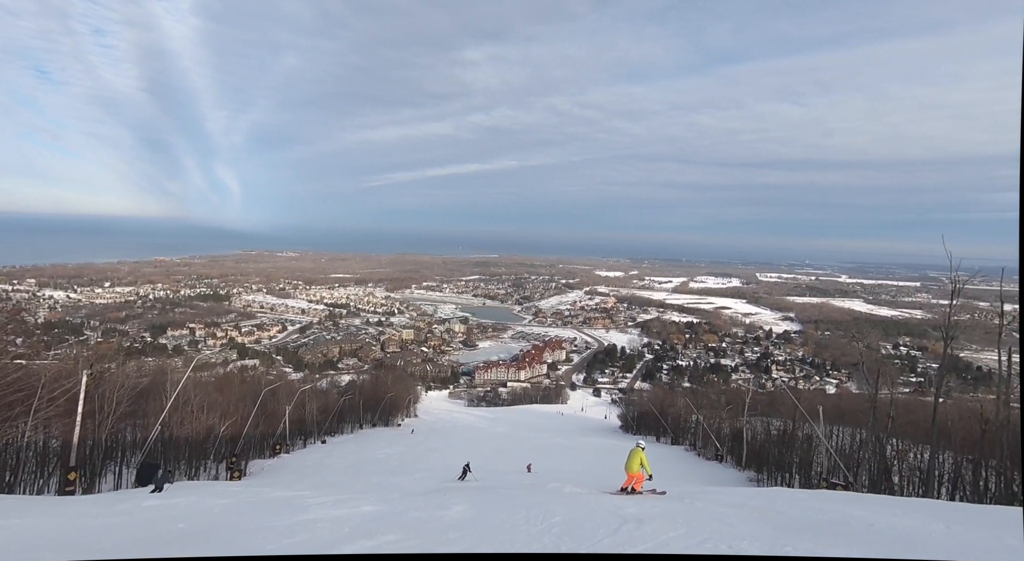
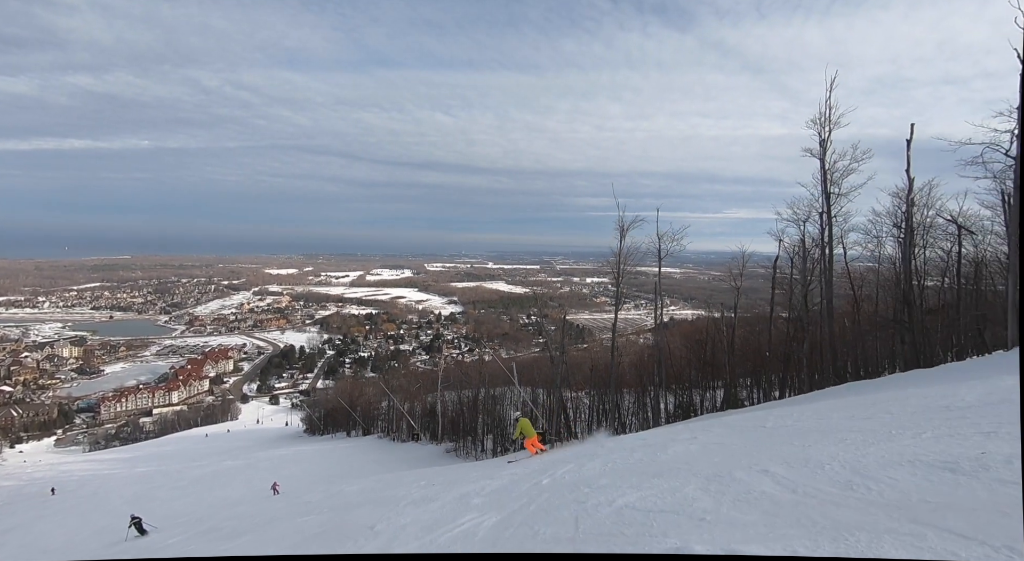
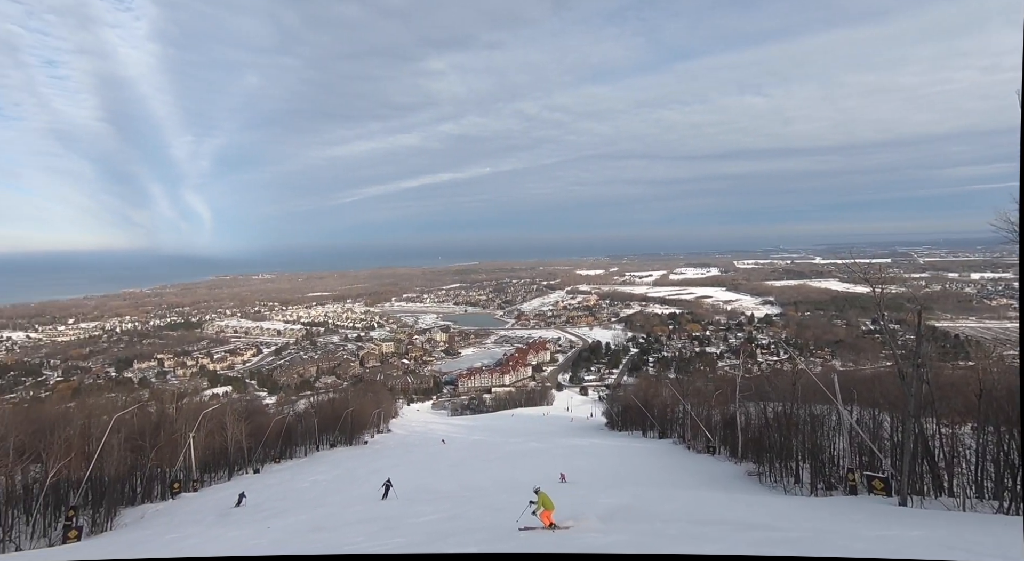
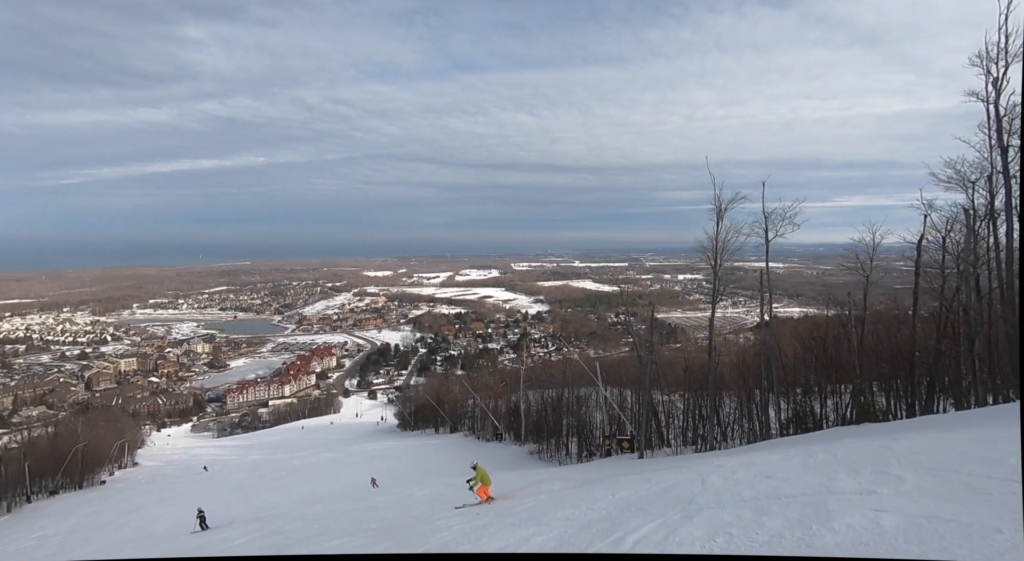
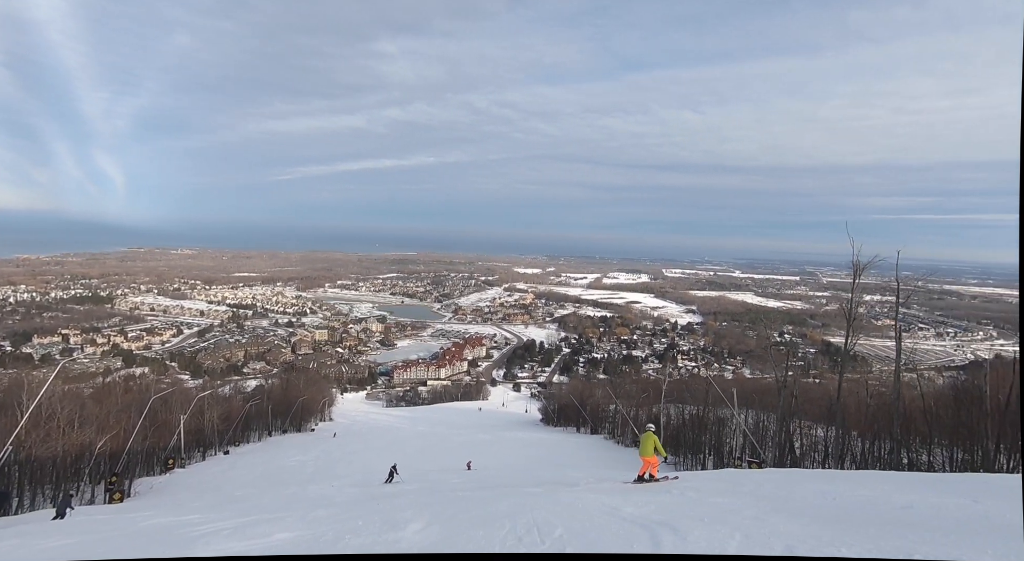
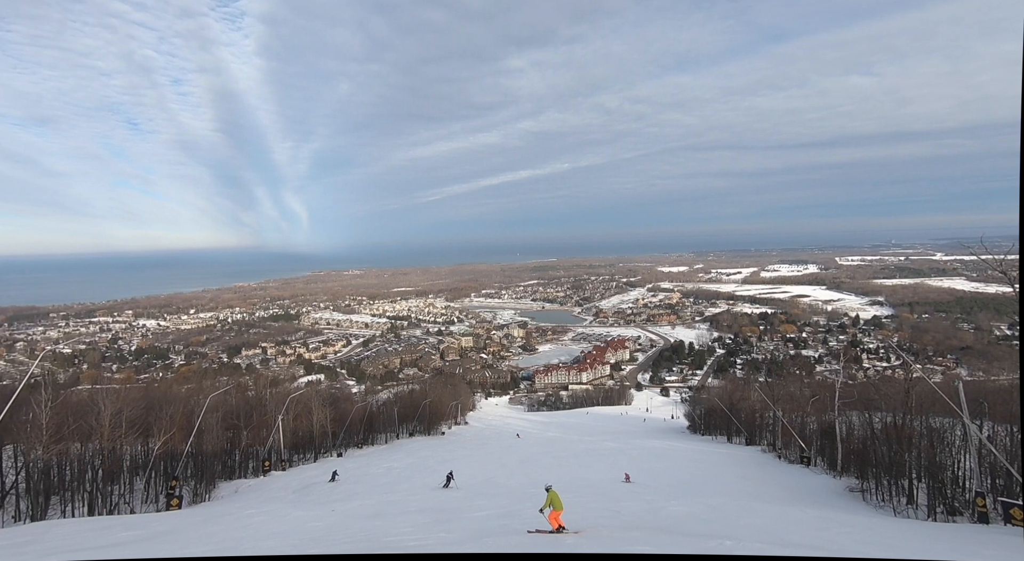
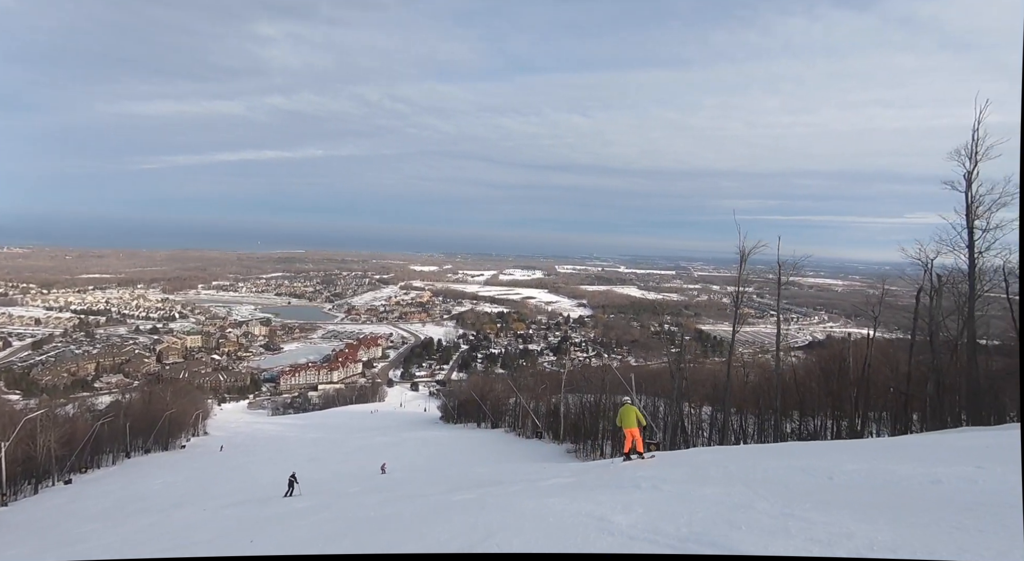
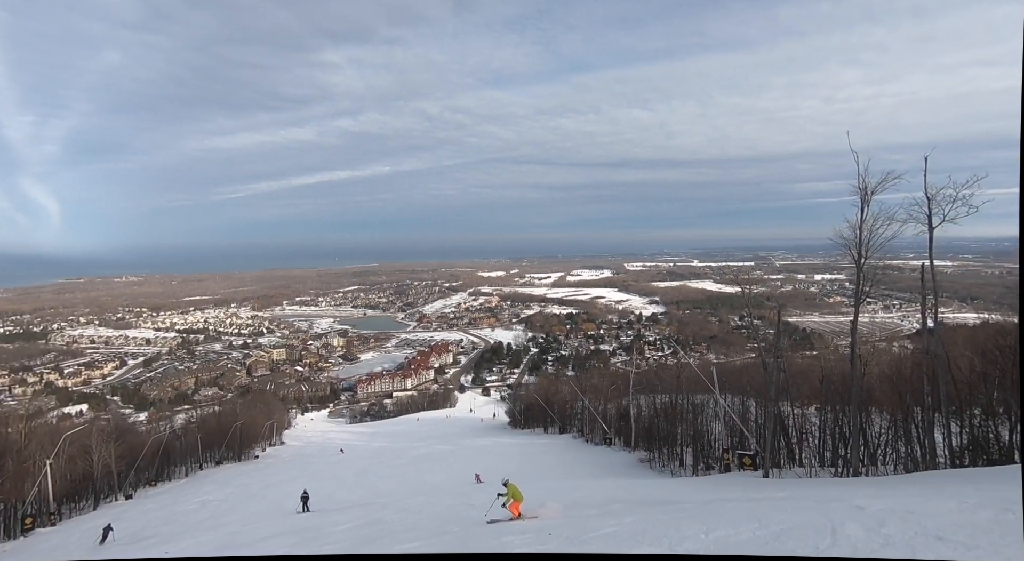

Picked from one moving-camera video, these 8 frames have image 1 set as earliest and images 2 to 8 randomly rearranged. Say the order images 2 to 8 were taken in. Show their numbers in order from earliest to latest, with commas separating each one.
5, 7, 2, 4, 8, 3, 6
